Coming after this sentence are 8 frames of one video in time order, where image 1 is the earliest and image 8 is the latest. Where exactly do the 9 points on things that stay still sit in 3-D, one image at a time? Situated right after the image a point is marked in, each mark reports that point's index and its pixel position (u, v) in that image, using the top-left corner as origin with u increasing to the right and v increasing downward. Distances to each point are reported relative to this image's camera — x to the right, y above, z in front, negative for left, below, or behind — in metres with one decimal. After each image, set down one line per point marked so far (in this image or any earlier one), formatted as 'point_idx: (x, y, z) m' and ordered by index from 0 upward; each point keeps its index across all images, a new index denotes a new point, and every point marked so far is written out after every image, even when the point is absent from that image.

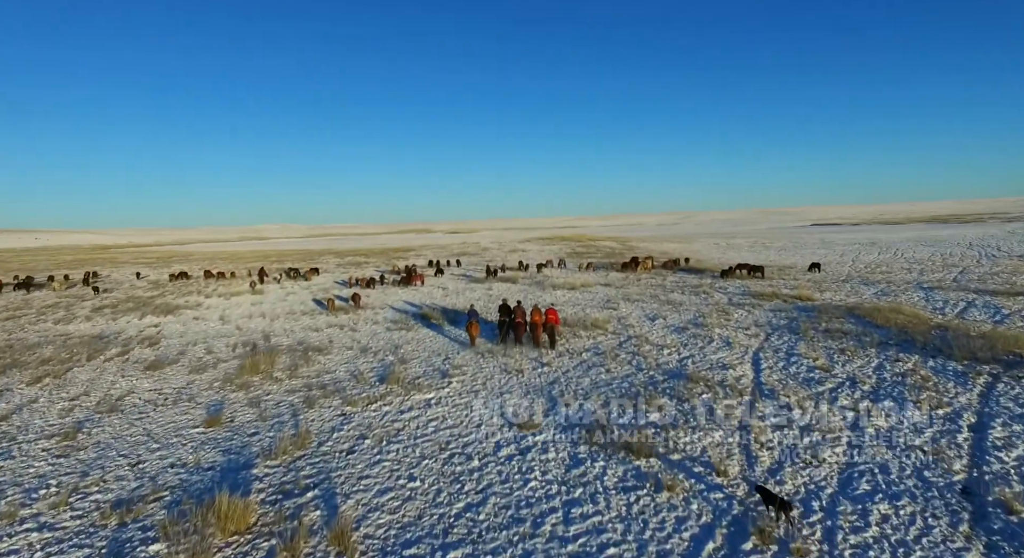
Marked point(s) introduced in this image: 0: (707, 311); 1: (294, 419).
0: (+6.2, -1.0, +15.9) m
1: (-3.6, -2.3, +8.2) m
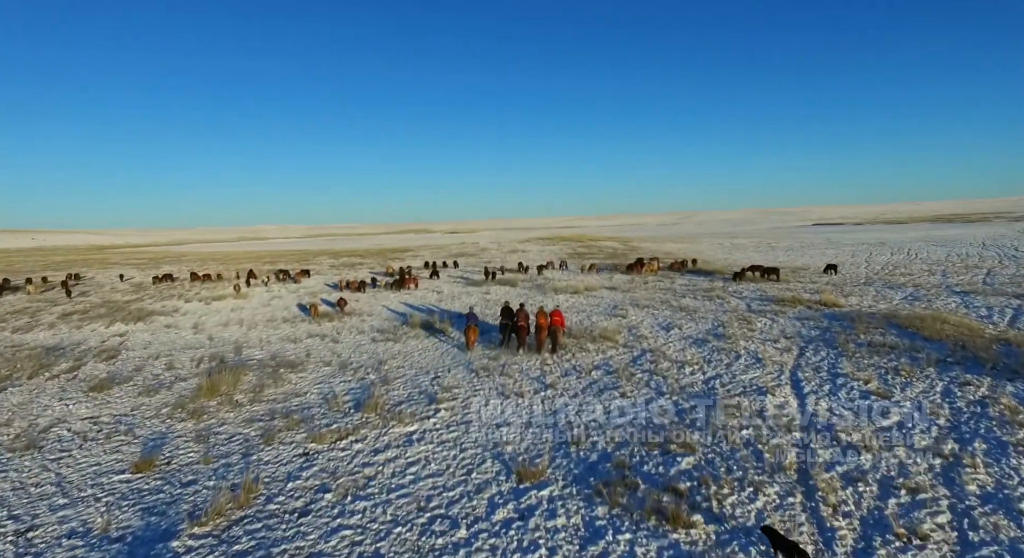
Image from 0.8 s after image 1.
0: (+6.1, -1.2, +14.4) m
1: (-3.6, -2.4, +6.7) m
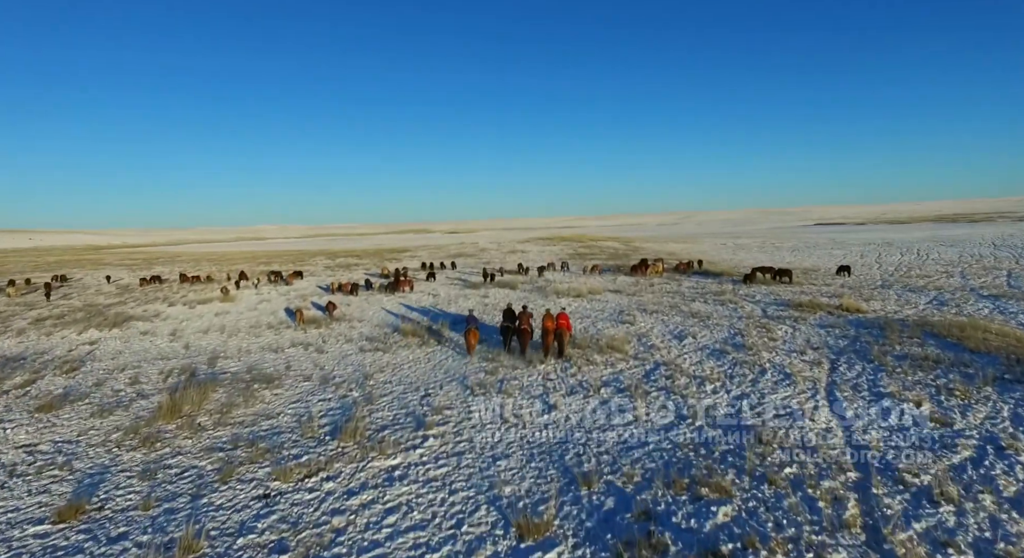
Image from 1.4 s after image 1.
0: (+6.1, -1.3, +13.3) m
1: (-3.6, -2.5, +5.7) m
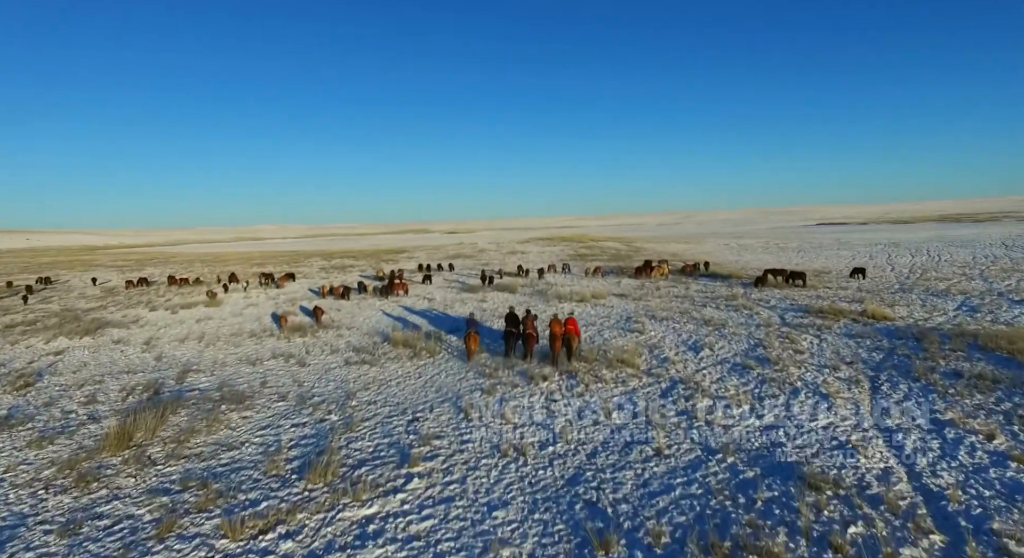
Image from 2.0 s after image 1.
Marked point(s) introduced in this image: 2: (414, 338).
0: (+6.1, -1.4, +12.2) m
1: (-3.6, -2.7, +4.6) m
2: (-2.6, -1.6, +14.4) m
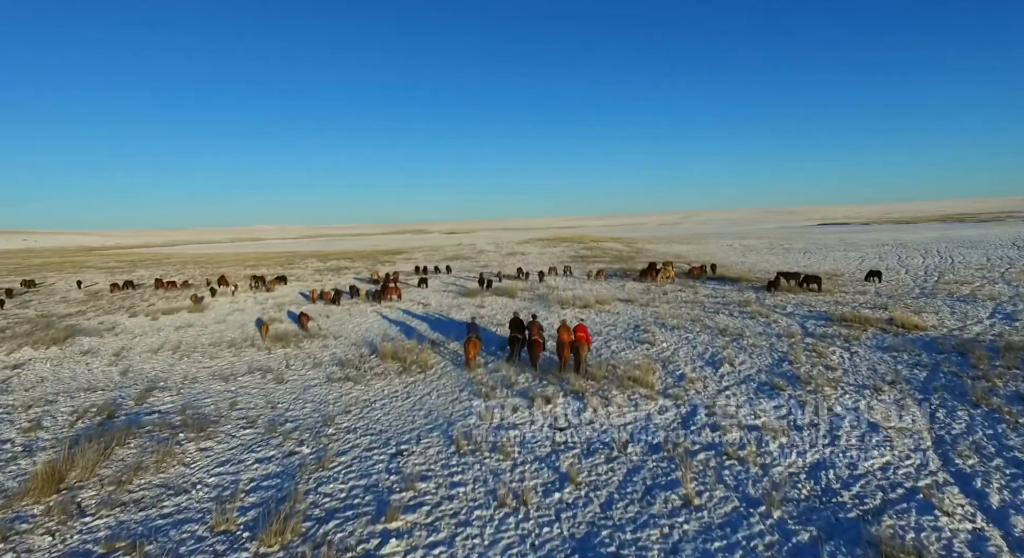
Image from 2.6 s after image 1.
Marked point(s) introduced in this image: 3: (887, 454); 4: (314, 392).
0: (+6.1, -1.6, +11.1) m
1: (-3.6, -2.8, +3.4) m
2: (-2.6, -1.8, +13.3) m
3: (+4.5, -2.1, +6.1) m
4: (-3.9, -2.2, +9.9) m
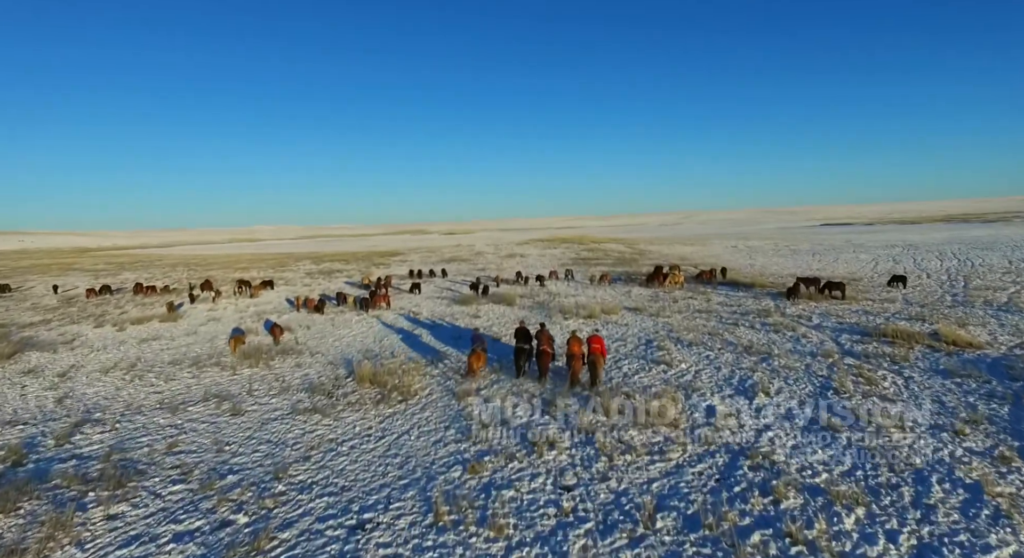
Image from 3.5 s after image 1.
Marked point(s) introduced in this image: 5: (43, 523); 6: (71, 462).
0: (+6.0, -1.8, +9.6) m
1: (-3.7, -3.1, +1.9) m
2: (-2.7, -2.1, +11.7) m
3: (+4.5, -2.4, +4.6) m
4: (-3.9, -2.4, +8.3) m
5: (-5.1, -2.7, +5.6) m
6: (-6.3, -2.6, +7.2) m
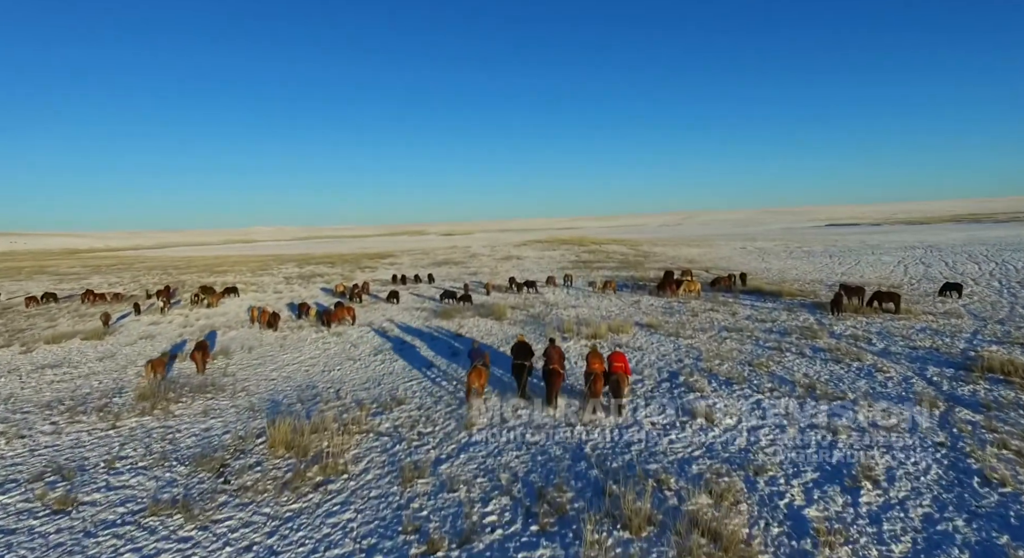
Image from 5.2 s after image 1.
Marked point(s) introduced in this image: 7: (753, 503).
0: (+5.7, -2.1, +6.5) m
1: (-4.0, -3.3, -1.2) m
2: (-3.1, -2.4, +8.6) m
3: (+4.1, -2.7, +1.5) m
4: (-4.3, -2.7, +5.2) m
5: (-5.5, -3.0, +2.5) m
6: (-6.6, -2.9, +4.1) m
7: (+2.5, -2.4, +5.4) m
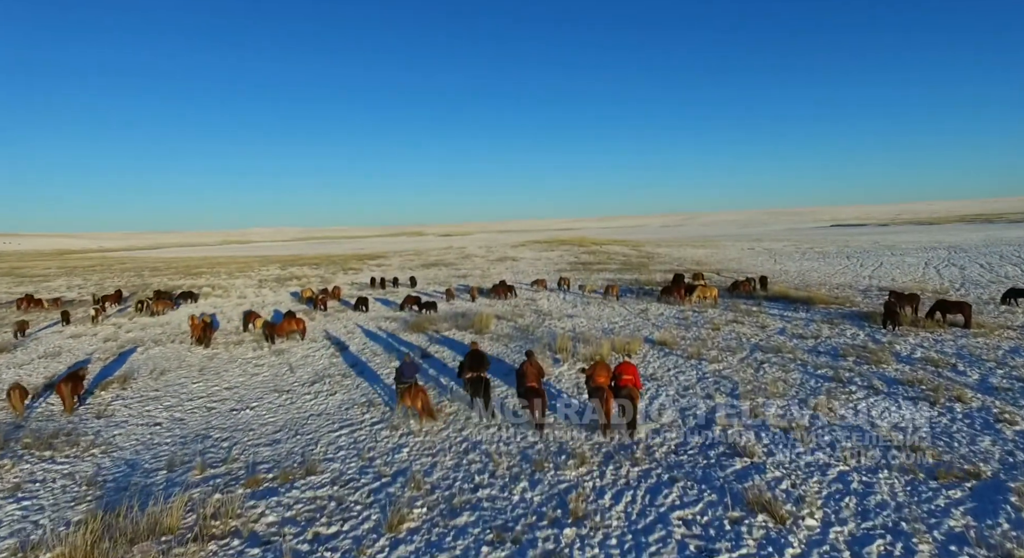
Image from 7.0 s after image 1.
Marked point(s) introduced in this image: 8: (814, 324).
0: (+5.2, -2.2, +3.5) m
1: (-4.5, -3.4, -4.2) m
2: (-3.6, -2.5, +5.7) m
3: (+3.6, -2.8, -1.5) m
4: (-4.8, -2.9, +2.3) m
5: (-6.0, -3.1, -0.5) m
6: (-7.1, -3.0, +1.1) m
7: (+2.1, -2.5, +2.4) m
8: (+8.1, -1.1, +13.7) m
